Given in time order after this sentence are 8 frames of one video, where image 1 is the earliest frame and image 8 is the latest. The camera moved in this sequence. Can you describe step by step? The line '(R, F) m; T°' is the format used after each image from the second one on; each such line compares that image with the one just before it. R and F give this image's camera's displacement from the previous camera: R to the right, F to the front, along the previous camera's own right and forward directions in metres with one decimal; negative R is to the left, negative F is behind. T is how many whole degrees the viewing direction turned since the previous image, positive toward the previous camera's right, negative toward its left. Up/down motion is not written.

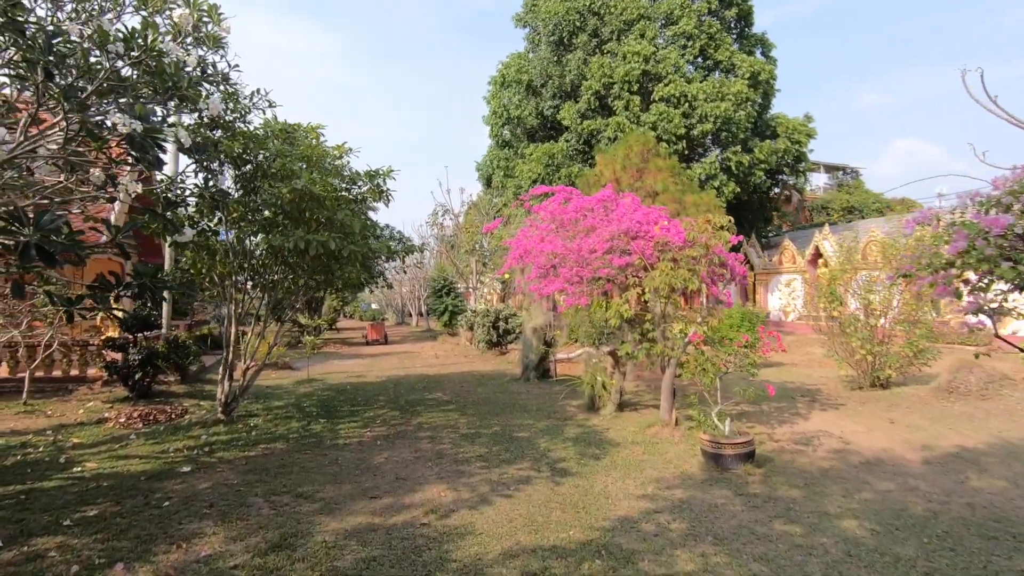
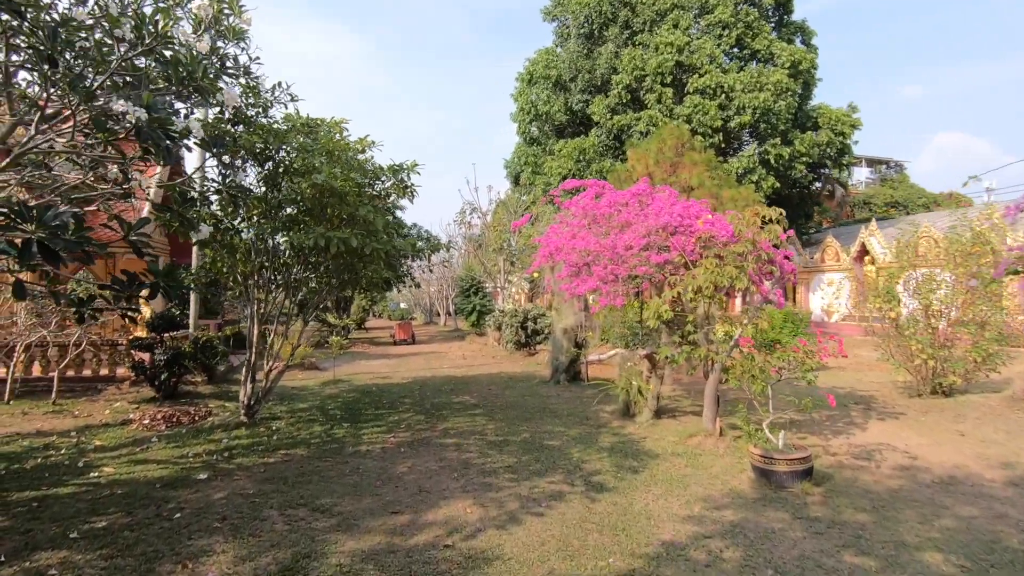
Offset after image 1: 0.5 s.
(0.0, +0.3) m; -3°
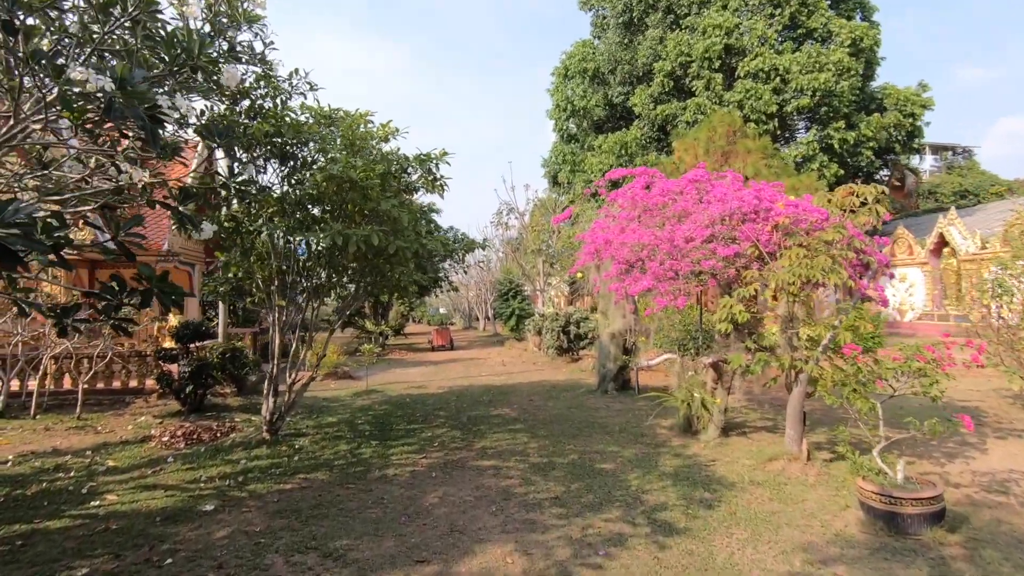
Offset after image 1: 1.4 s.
(0.0, +0.7) m; -4°
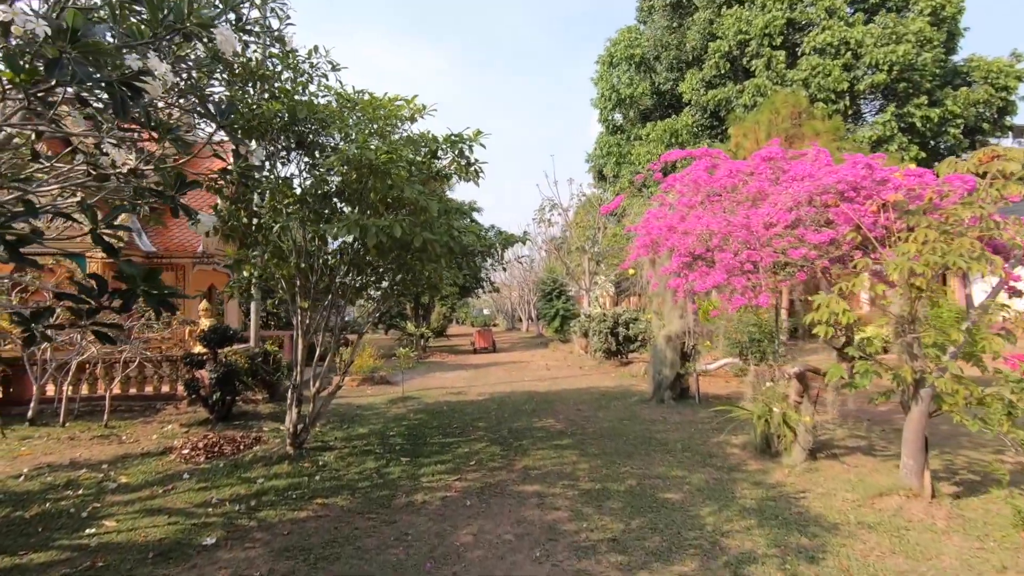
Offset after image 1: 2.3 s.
(0.0, +0.7) m; -5°
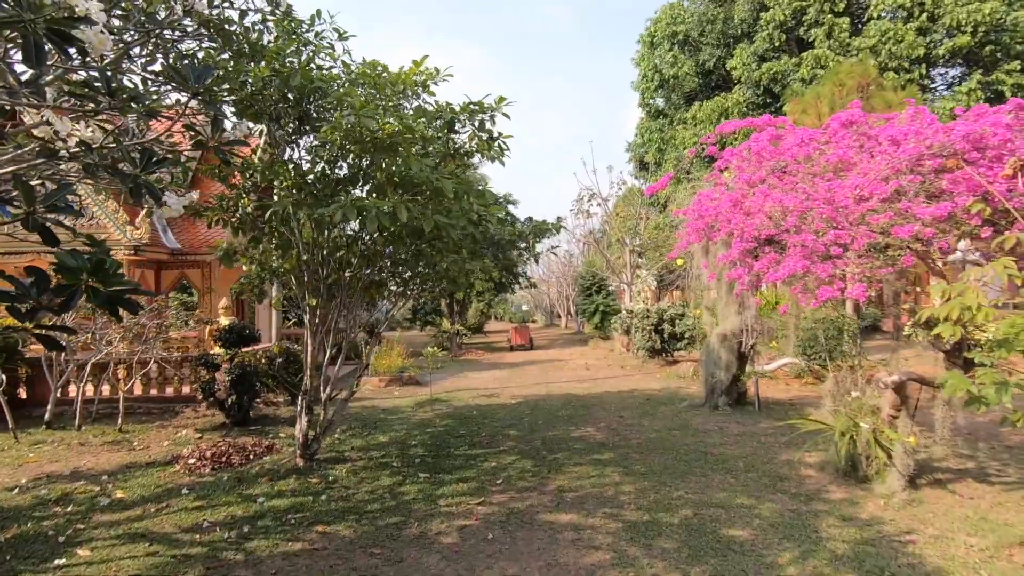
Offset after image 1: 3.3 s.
(+0.1, +0.7) m; -4°
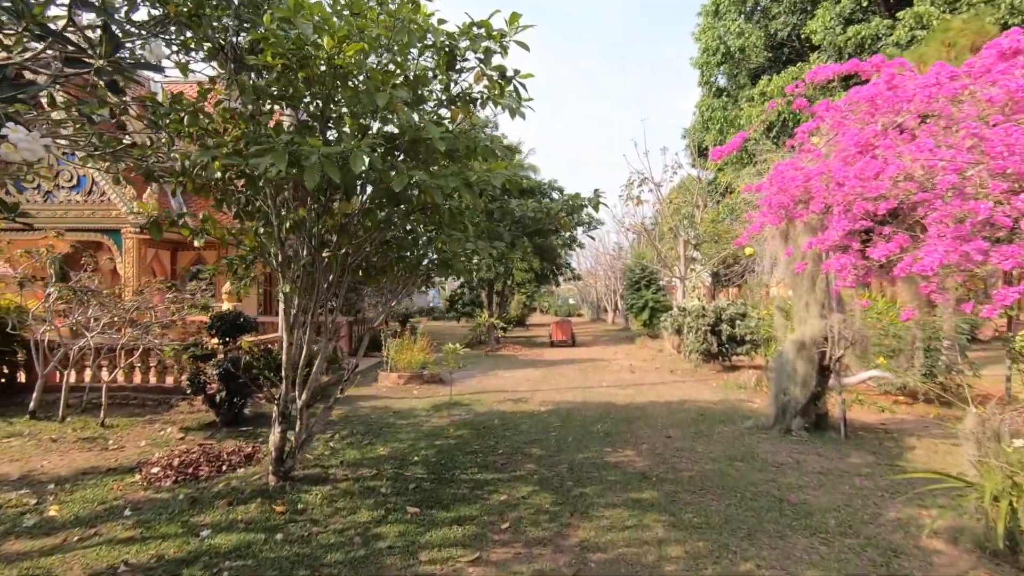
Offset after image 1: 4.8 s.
(+0.2, +1.1) m; -5°
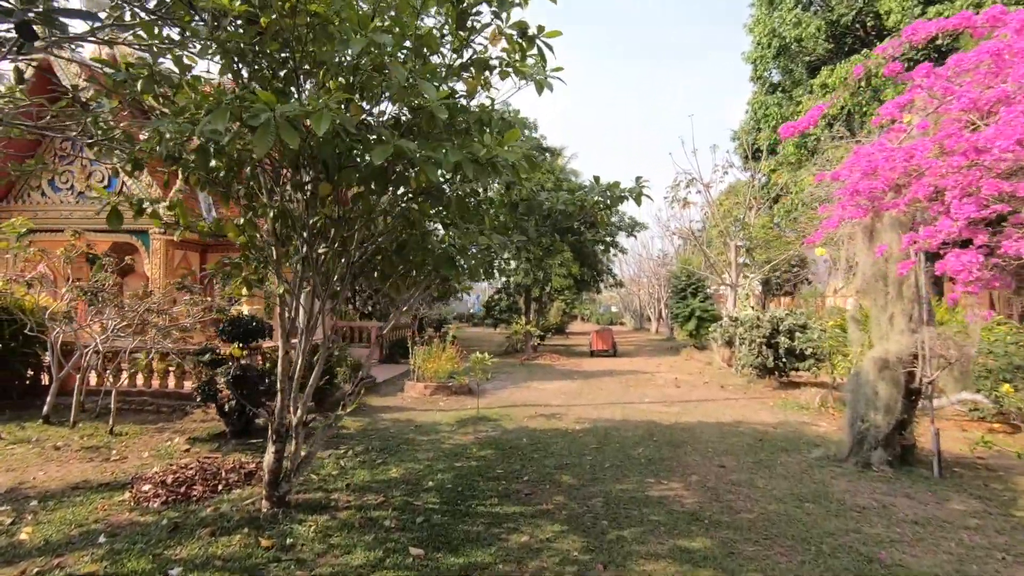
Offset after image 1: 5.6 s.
(+0.1, +0.6) m; -4°
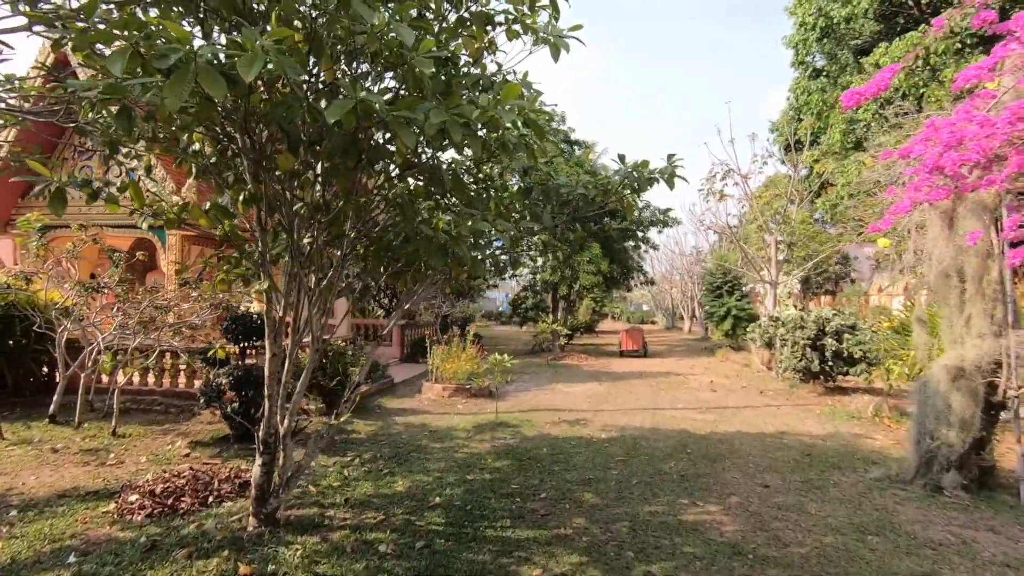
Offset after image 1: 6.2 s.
(+0.1, +0.5) m; -3°
